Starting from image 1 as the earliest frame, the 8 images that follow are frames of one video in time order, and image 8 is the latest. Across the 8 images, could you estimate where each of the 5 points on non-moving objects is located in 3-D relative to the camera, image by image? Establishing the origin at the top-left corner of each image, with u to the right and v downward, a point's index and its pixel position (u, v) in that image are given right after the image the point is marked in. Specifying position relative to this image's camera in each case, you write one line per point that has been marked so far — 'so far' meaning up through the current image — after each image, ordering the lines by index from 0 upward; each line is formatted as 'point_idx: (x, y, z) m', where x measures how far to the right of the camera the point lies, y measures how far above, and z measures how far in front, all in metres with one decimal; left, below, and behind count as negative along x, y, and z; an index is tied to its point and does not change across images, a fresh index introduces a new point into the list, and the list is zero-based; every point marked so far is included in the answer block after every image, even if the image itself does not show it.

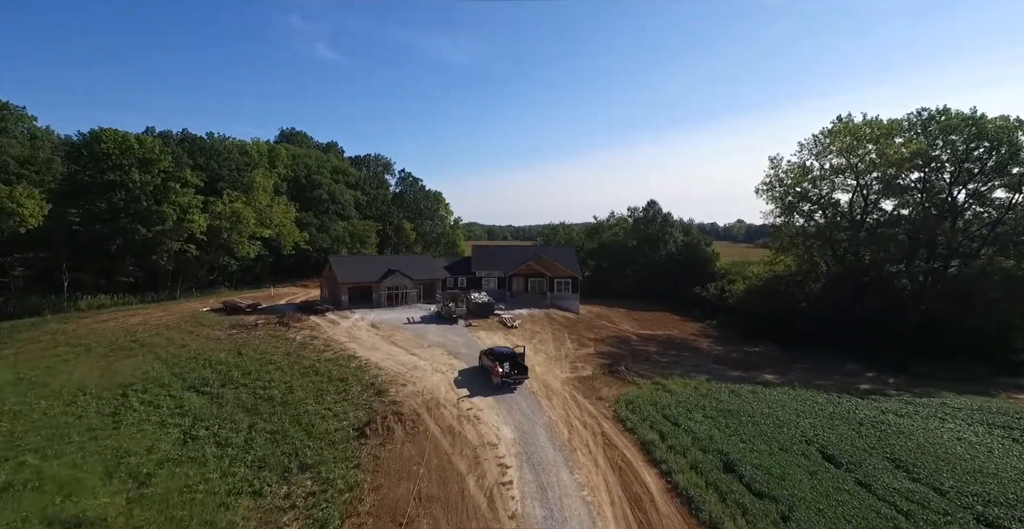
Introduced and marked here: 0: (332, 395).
0: (-7.7, -5.6, +19.2) m
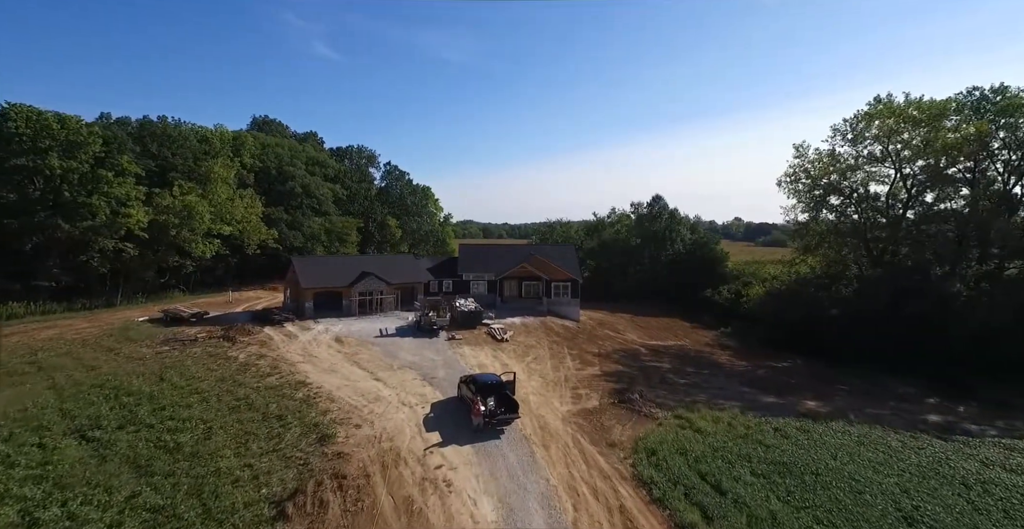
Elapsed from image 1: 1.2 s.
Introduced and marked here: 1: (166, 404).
0: (-8.2, -5.8, +14.5) m
1: (-13.0, -5.3, +16.9) m
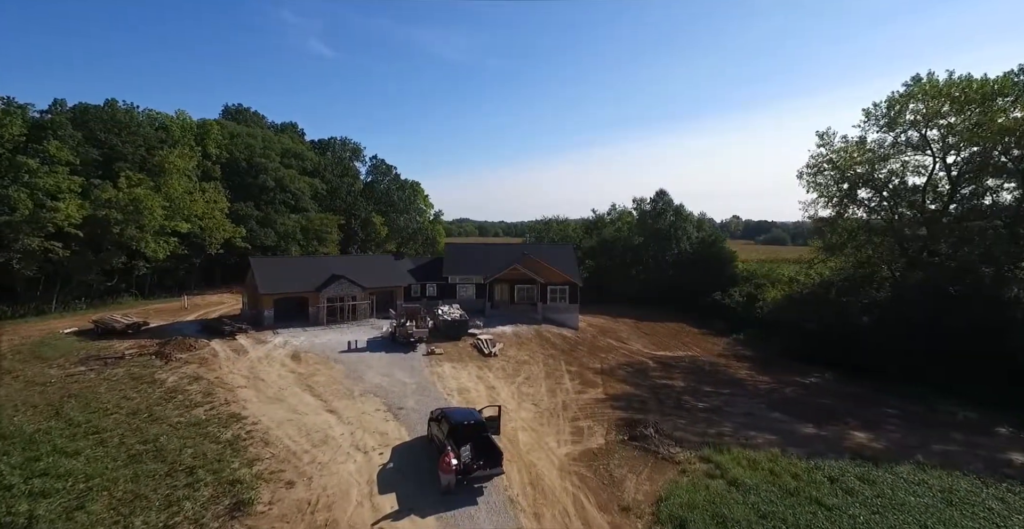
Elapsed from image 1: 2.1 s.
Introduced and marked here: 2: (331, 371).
0: (-8.7, -6.0, +10.7) m
1: (-13.5, -5.4, +13.0) m
2: (-8.0, -4.7, +19.9) m
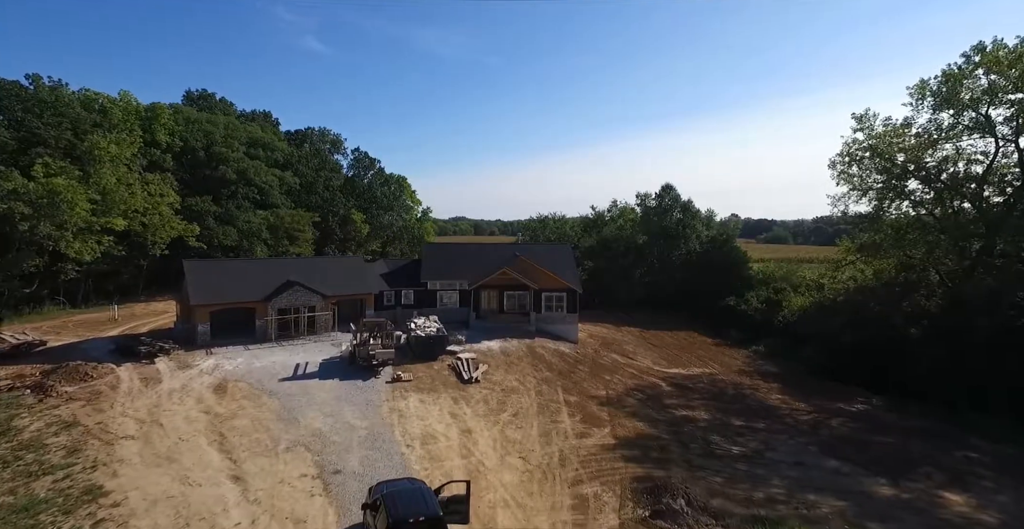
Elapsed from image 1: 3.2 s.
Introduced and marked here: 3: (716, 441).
0: (-9.2, -6.2, +6.1) m
1: (-14.1, -5.7, +8.4) m
2: (-8.6, -4.9, +15.3) m
3: (+7.7, -6.6, +16.9) m
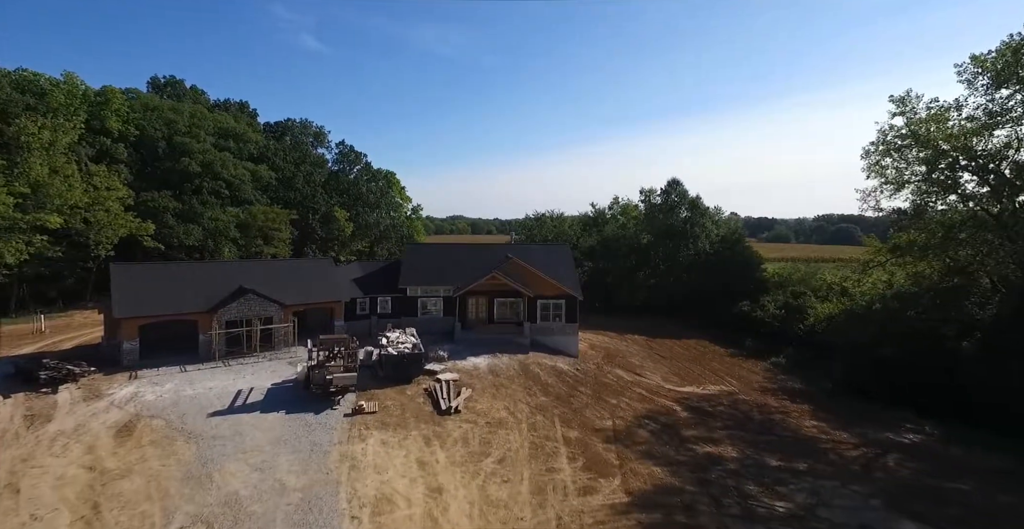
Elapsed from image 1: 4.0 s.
0: (-9.6, -6.4, +2.6) m
1: (-14.5, -5.9, +4.9) m
2: (-9.0, -5.1, +11.8) m
3: (+7.2, -6.8, +13.4) m
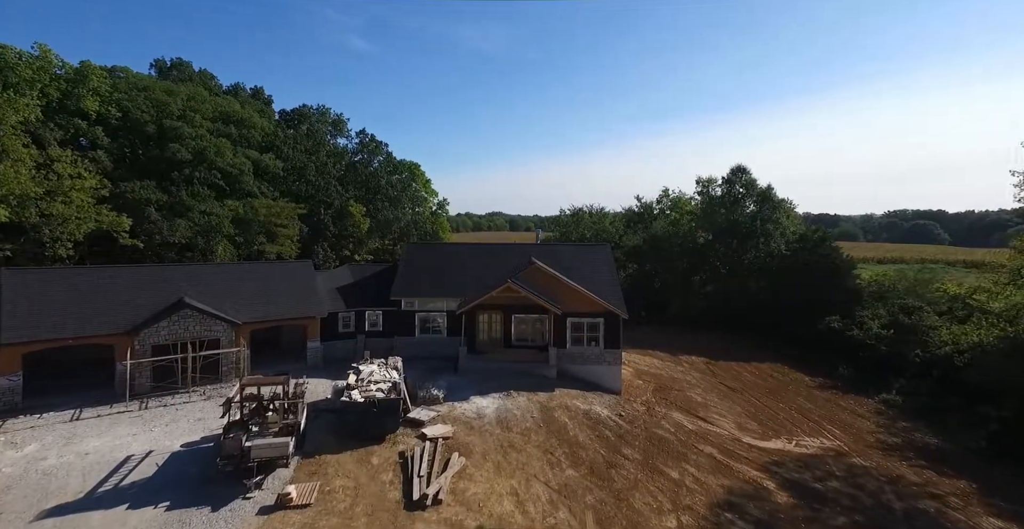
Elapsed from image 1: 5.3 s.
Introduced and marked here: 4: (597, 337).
0: (-10.6, -6.8, -2.3) m
1: (-15.3, -6.2, +0.3) m
2: (-9.2, -5.4, +6.8) m
3: (+7.1, -7.2, +6.9) m
4: (+3.8, -3.1, +19.3) m
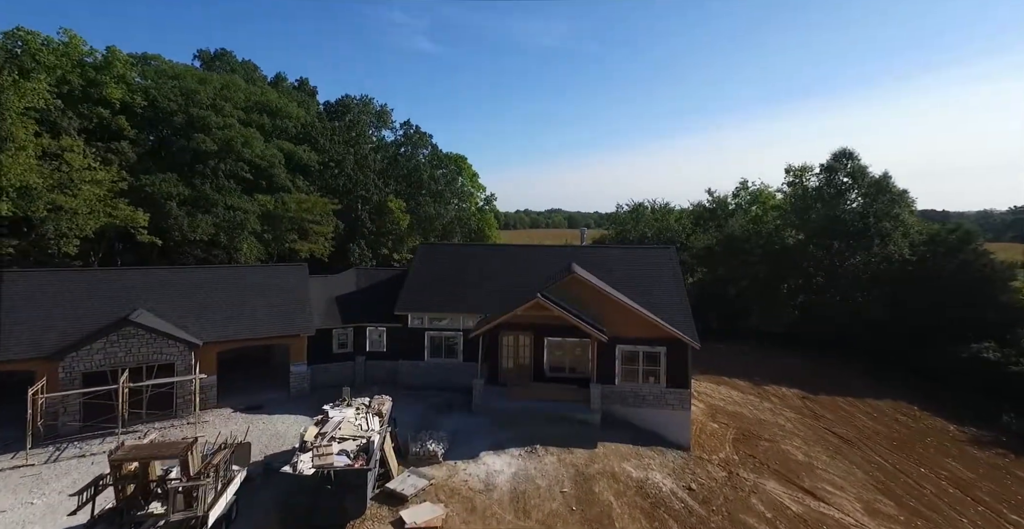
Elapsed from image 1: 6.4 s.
0: (-12.3, -7.1, -5.3) m
1: (-16.6, -6.4, -2.0) m
2: (-9.8, -5.7, +3.6) m
3: (+6.4, -7.7, +1.6) m
4: (+4.8, -3.5, +14.3) m
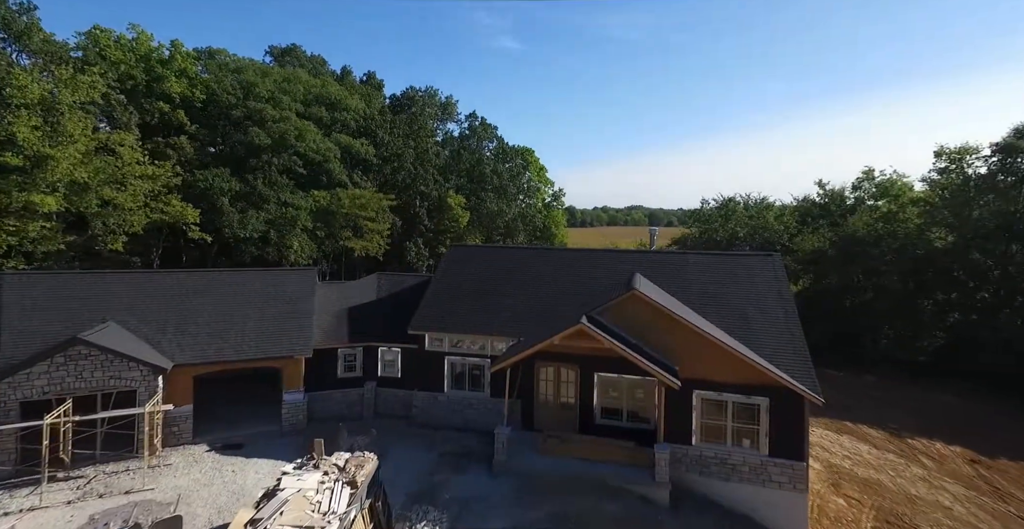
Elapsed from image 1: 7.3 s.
0: (-14.7, -7.3, -6.6) m
1: (-18.4, -6.5, -2.6) m
2: (-10.7, -5.9, +1.7) m
3: (+4.9, -8.2, -3.0) m
4: (+5.5, -3.9, +9.8) m
